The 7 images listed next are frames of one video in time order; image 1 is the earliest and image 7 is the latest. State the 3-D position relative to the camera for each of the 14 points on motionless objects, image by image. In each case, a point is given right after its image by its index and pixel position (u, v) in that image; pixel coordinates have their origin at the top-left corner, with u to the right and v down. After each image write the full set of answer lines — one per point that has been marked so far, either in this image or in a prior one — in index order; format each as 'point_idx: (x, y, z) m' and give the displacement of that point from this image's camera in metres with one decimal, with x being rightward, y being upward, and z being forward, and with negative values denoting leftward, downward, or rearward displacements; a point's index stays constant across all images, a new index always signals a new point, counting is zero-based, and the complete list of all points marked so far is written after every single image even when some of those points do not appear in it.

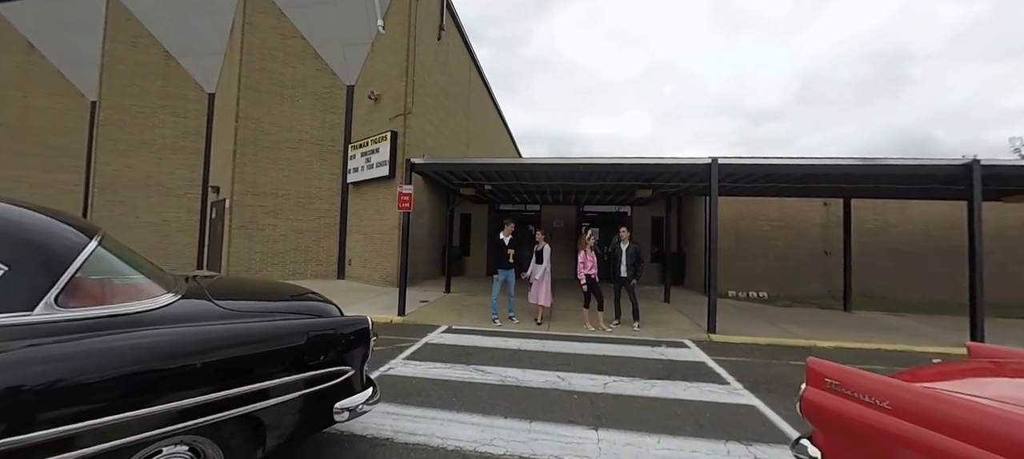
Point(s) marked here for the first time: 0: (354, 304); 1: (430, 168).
0: (-4.4, -2.0, +9.0) m
1: (-1.9, +1.4, +7.4) m
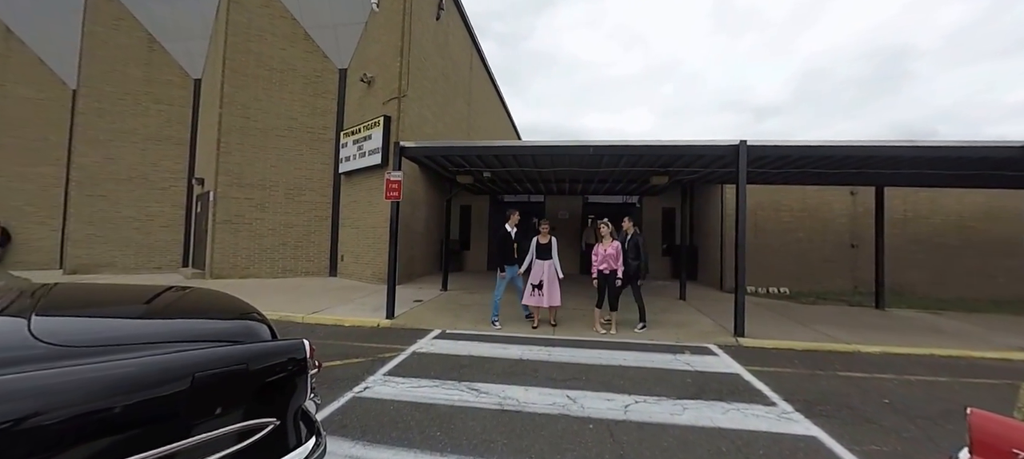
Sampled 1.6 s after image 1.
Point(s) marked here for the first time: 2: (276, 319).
0: (-4.4, -1.9, +8.3) m
1: (-1.9, +1.5, +6.7) m
2: (-5.1, -1.9, +7.1) m
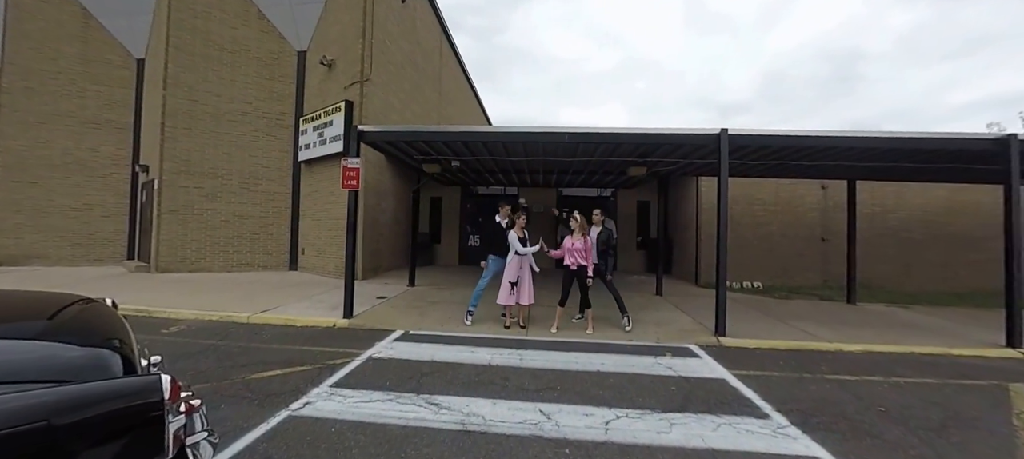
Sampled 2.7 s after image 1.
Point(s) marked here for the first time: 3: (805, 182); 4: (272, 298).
0: (-5.0, -1.7, +7.6) m
1: (-2.4, +1.7, +6.0) m
2: (-5.6, -1.7, +6.2) m
3: (+9.6, +1.5, +10.4) m
4: (-5.8, -1.7, +8.1) m
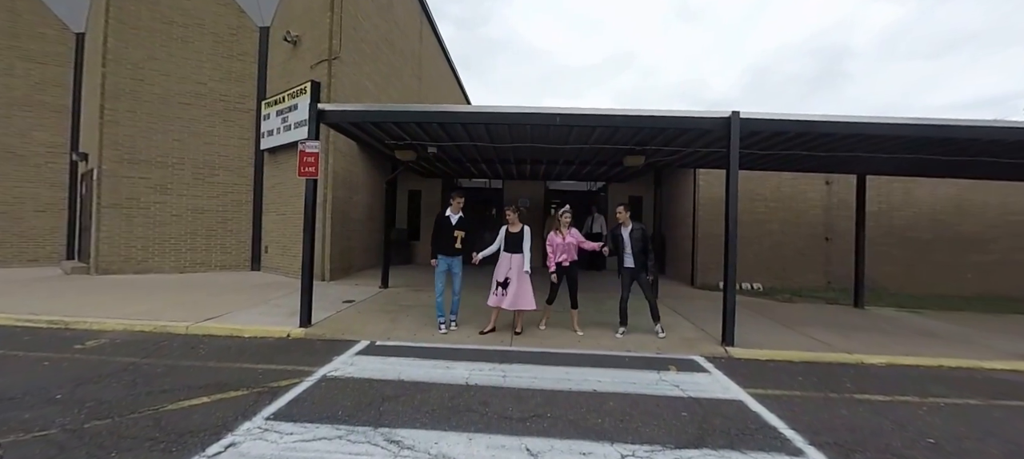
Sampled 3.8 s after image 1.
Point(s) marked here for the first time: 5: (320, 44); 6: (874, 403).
0: (-5.3, -1.6, +6.7) m
1: (-2.7, +1.8, +5.2) m
2: (-5.9, -1.6, +5.3) m
3: (+9.1, +1.6, +10.2) m
4: (-6.2, -1.6, +7.1) m
5: (-5.7, +5.5, +9.7) m
6: (+3.9, -1.8, +3.5) m
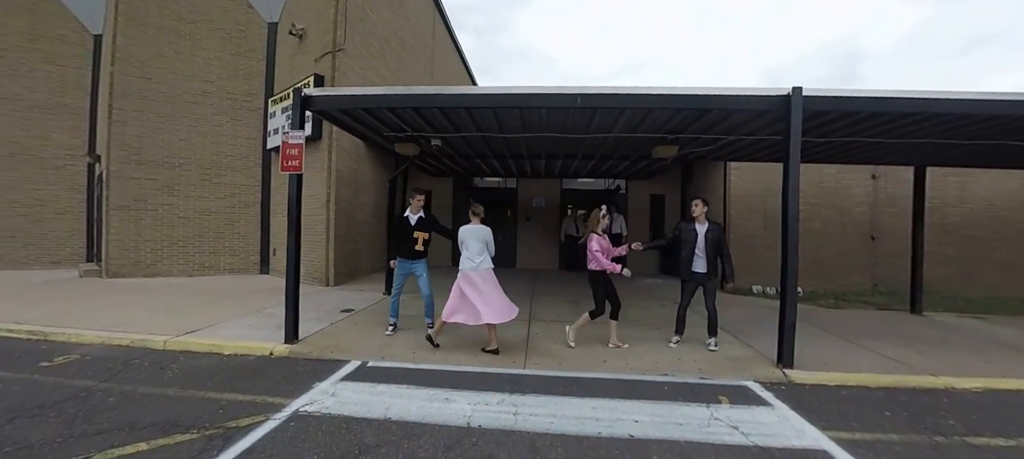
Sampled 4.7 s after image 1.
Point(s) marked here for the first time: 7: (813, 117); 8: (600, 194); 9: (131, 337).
0: (-5.1, -1.6, +6.1) m
1: (-2.5, +1.7, +4.6) m
2: (-5.7, -1.7, +4.8) m
3: (+9.5, +1.7, +9.0) m
4: (-5.9, -1.6, +6.6) m
5: (-5.3, +5.4, +9.2) m
6: (+4.0, -1.8, +2.6) m
7: (+4.1, +1.5, +4.4) m
8: (+3.3, +1.3, +12.0) m
9: (-5.8, -1.6, +4.9) m
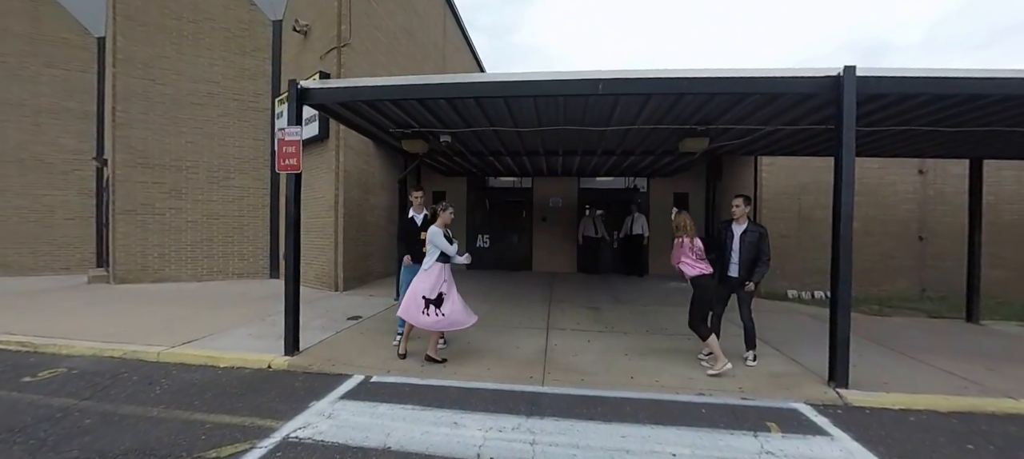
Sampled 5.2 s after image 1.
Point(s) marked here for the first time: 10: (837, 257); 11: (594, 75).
0: (-4.9, -1.7, +5.9) m
1: (-2.3, +1.7, +4.2) m
2: (-5.5, -1.8, +4.6) m
3: (+9.8, +1.7, +8.4) m
4: (-5.7, -1.7, +6.4) m
5: (-5.1, +5.3, +9.0) m
6: (+4.1, -1.8, +2.1) m
7: (+4.2, +1.5, +3.9) m
8: (+3.7, +1.2, +11.5) m
9: (-5.6, -1.7, +4.7) m
10: (+3.6, -0.2, +3.6) m
11: (+0.9, +1.7, +3.7) m
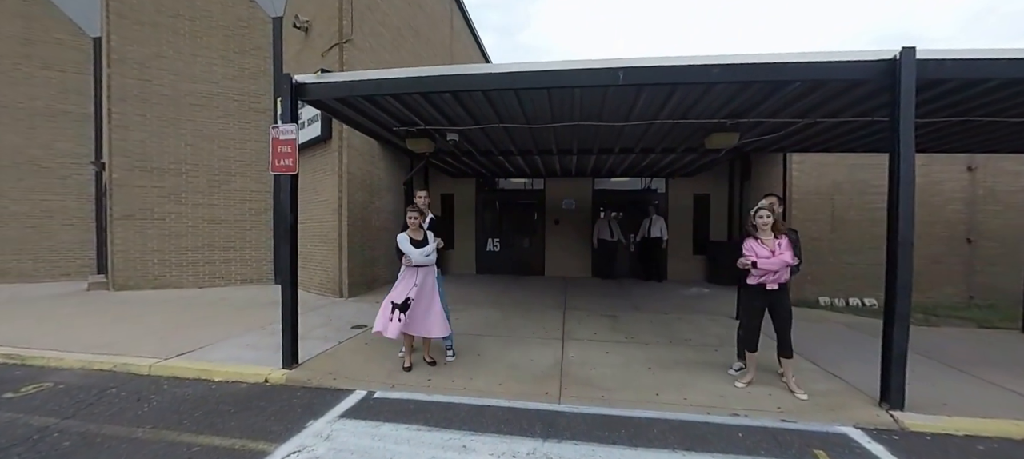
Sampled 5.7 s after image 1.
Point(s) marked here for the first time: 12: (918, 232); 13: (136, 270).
0: (-4.7, -1.8, +5.7) m
1: (-2.2, +1.6, +4.0) m
2: (-5.4, -1.8, +4.4) m
3: (+10.0, +1.7, +7.9) m
4: (-5.5, -1.8, +6.2) m
5: (-4.8, +5.2, +8.8) m
6: (+4.2, -1.8, +1.7) m
7: (+4.4, +1.5, +3.5) m
8: (+4.0, +1.2, +11.1) m
9: (-5.4, -1.8, +4.5) m
10: (+3.7, -0.3, +3.2) m
11: (+1.1, +1.7, +3.4) m
12: (+9.4, 0.0, +7.9) m
13: (-11.5, -1.2, +10.0) m
